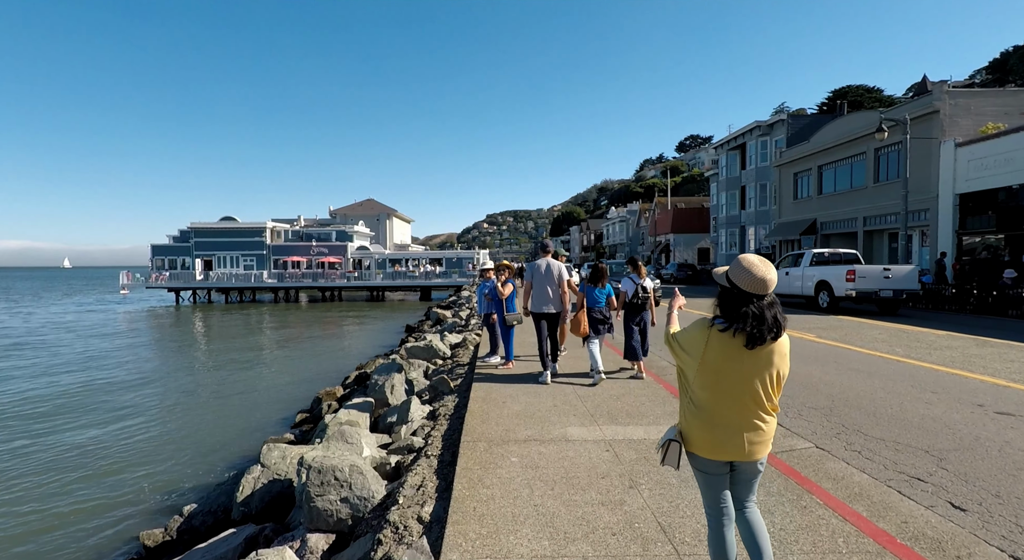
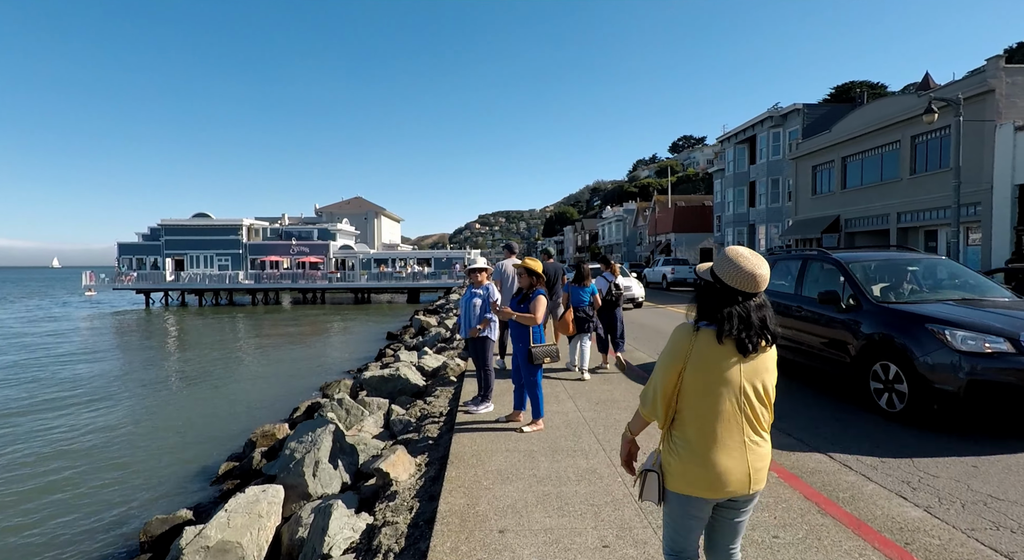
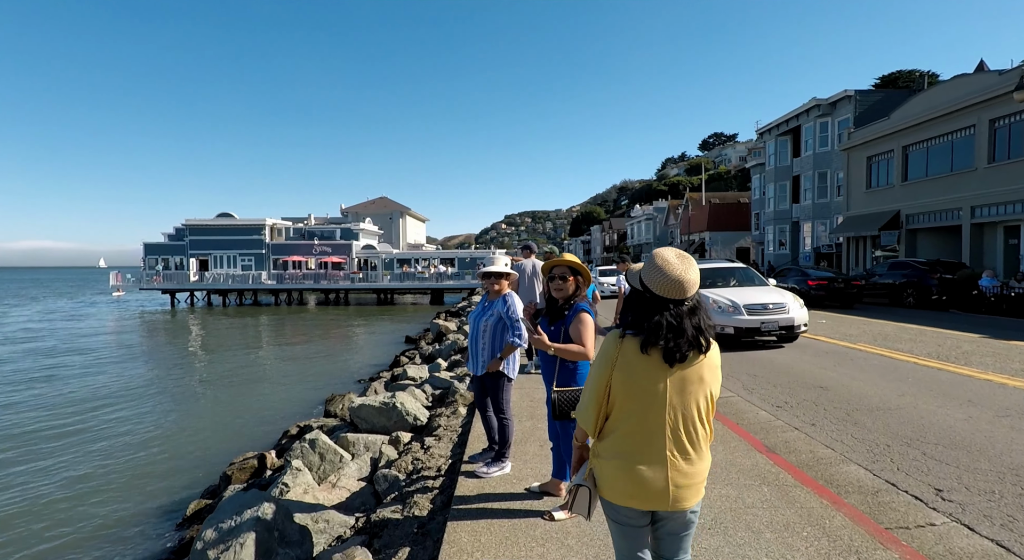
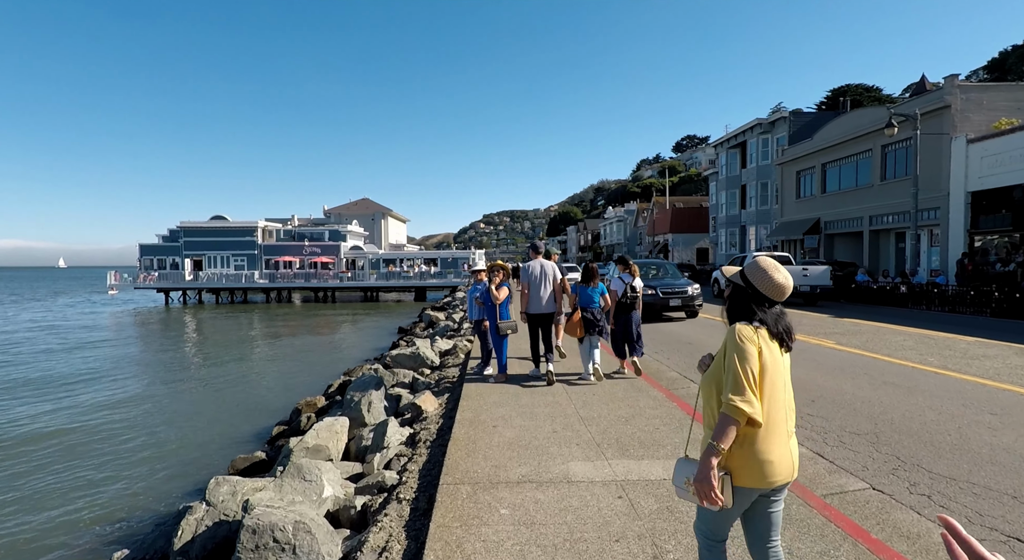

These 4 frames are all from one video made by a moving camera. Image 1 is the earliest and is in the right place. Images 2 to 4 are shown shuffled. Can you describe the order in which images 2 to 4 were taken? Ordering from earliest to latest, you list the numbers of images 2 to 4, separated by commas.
4, 2, 3
